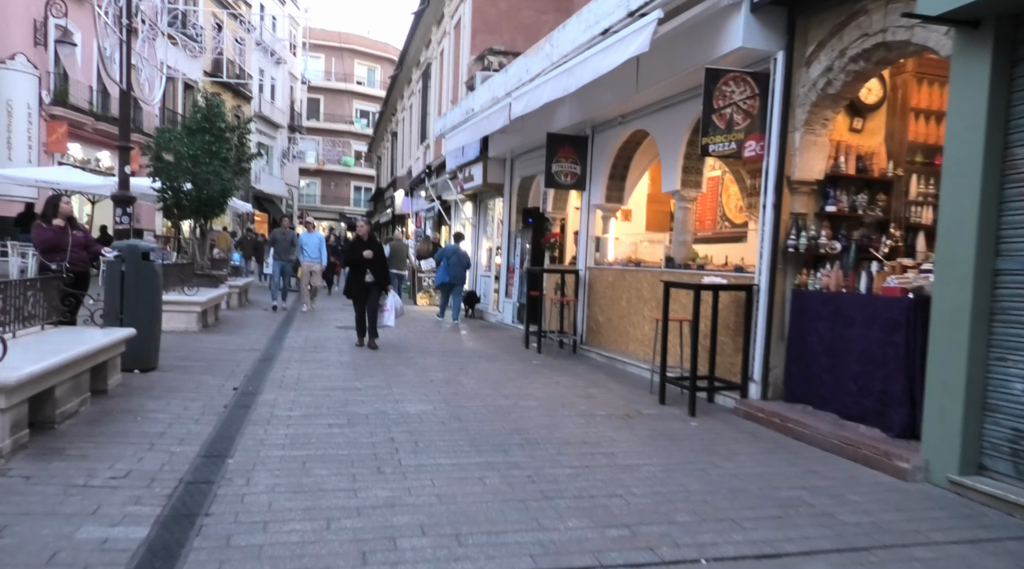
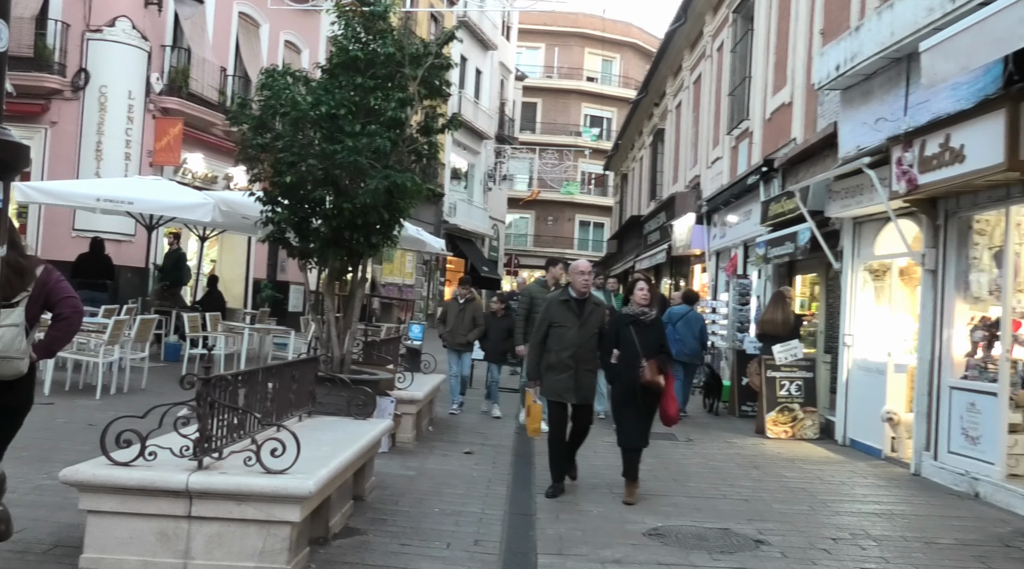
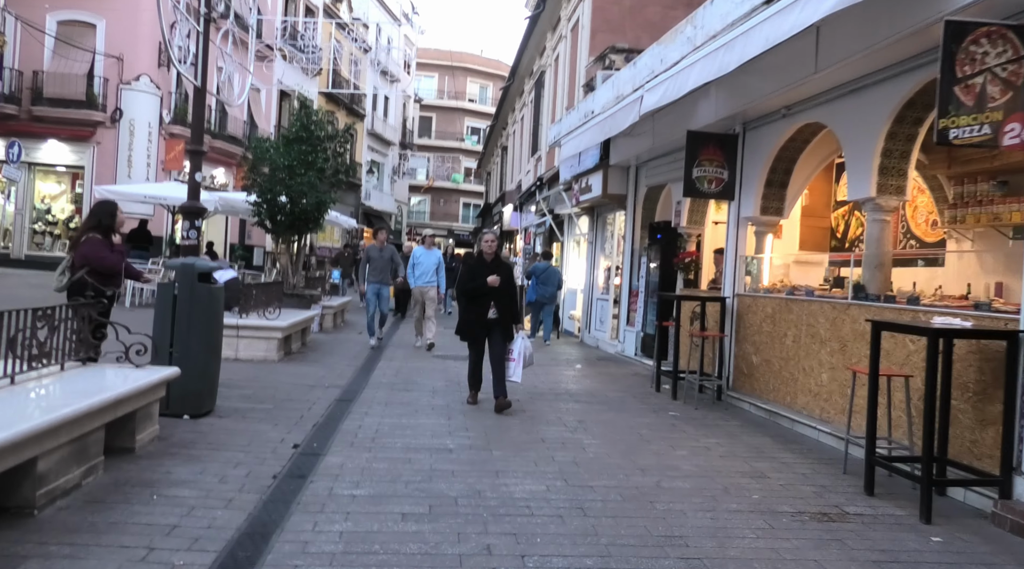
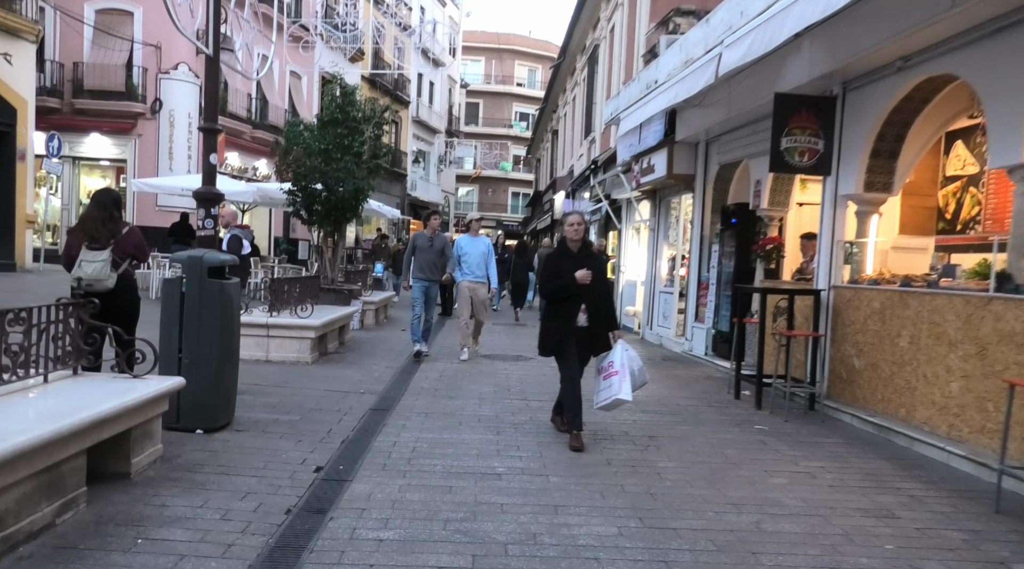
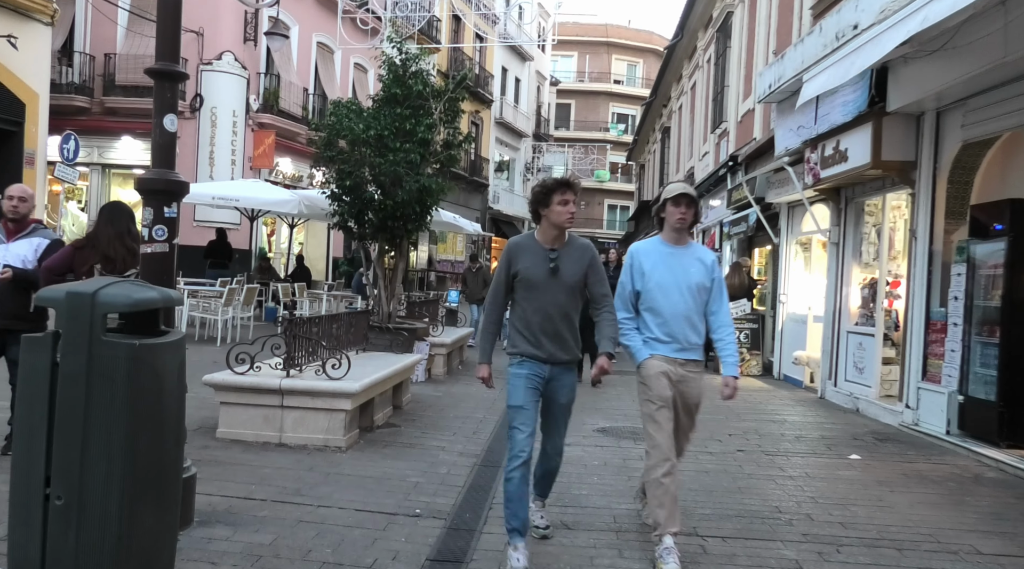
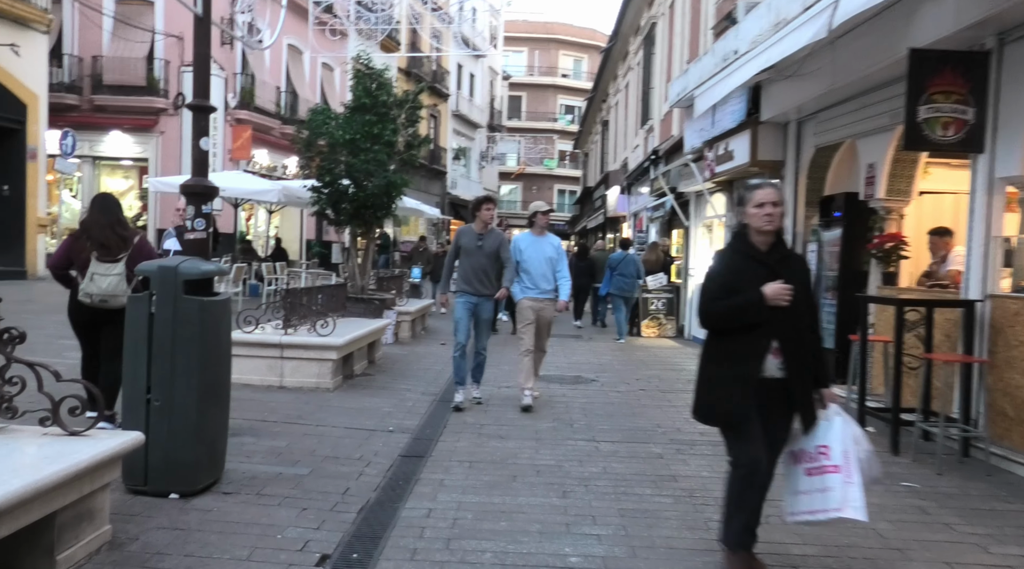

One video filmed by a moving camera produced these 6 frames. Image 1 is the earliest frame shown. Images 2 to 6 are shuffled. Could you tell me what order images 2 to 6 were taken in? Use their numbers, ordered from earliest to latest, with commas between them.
3, 4, 6, 5, 2
